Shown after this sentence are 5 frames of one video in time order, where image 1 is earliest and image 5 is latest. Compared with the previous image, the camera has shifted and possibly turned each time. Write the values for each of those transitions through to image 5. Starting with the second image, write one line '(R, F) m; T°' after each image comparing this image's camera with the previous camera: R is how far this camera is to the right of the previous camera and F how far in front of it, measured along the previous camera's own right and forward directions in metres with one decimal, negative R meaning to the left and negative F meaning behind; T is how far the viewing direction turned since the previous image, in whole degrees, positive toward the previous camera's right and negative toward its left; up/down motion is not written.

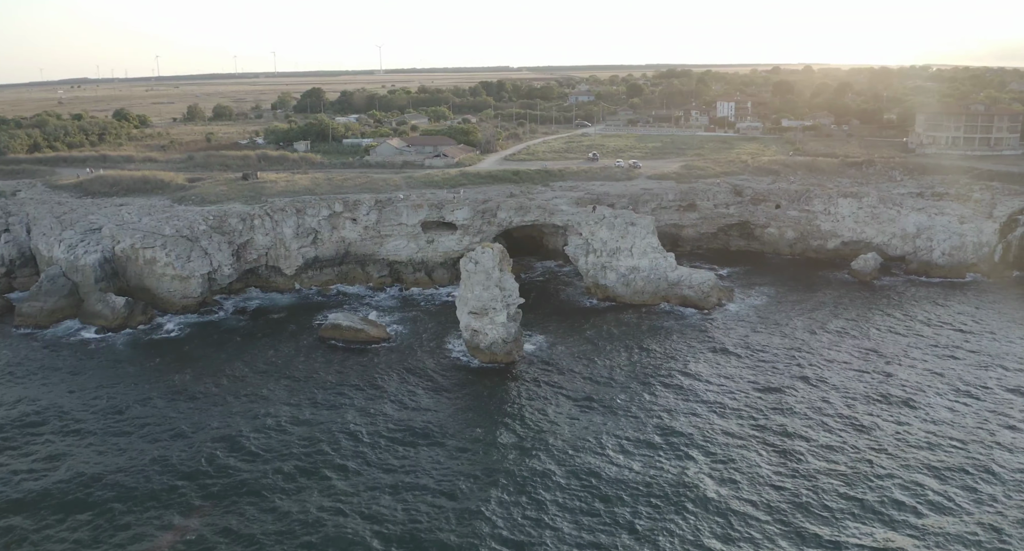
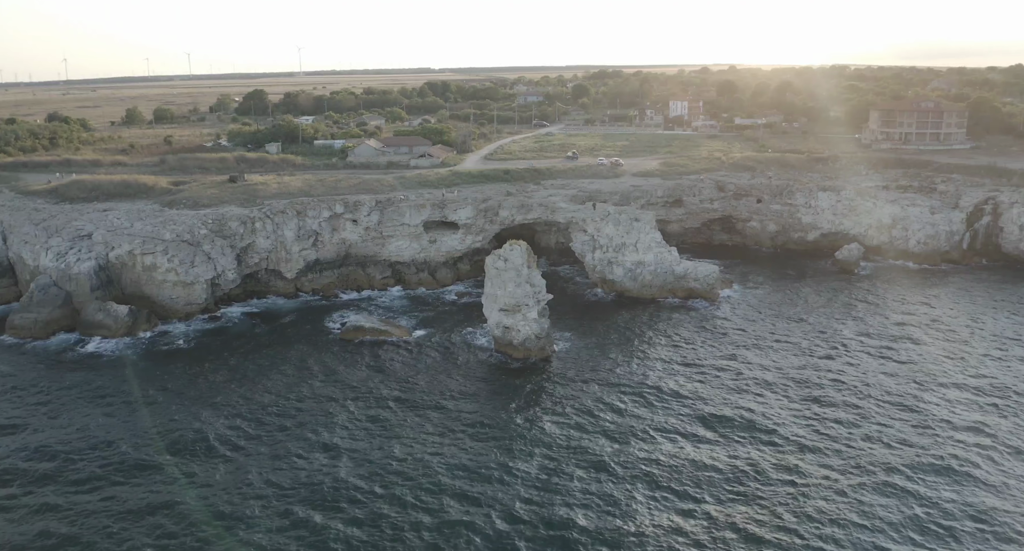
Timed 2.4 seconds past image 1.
(-3.6, +0.1) m; +5°
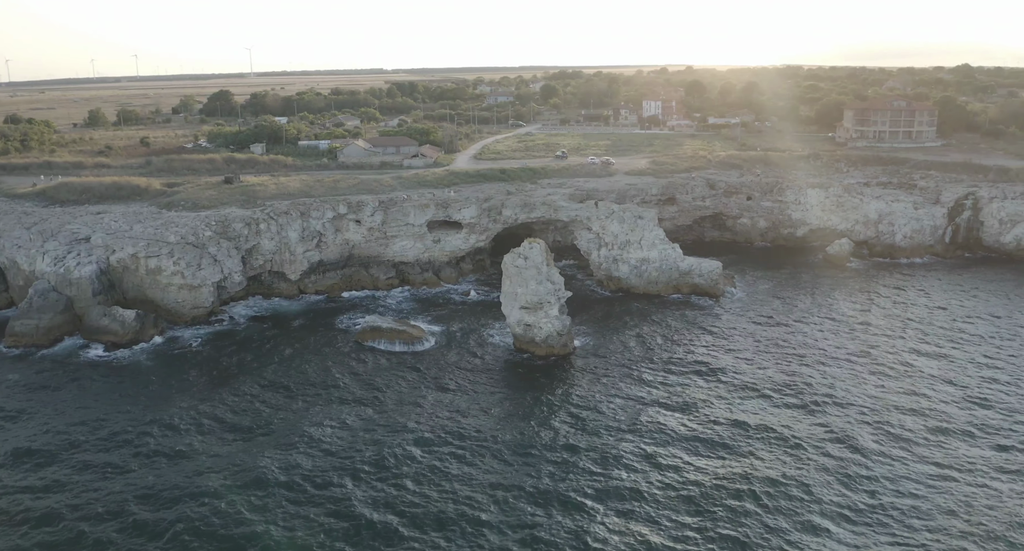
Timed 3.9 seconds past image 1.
(-2.3, 0.0) m; +3°
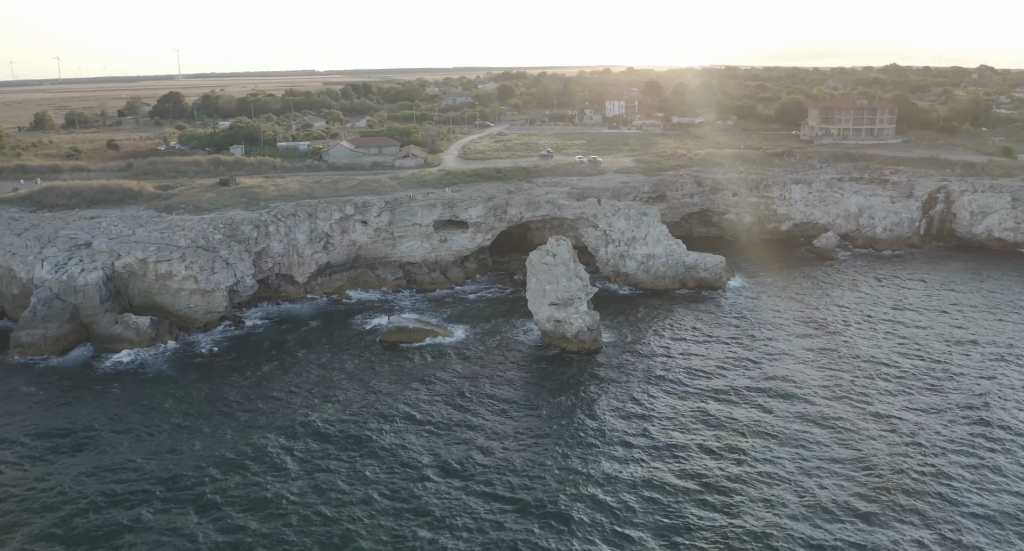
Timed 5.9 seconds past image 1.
(-3.3, -0.1) m; +4°
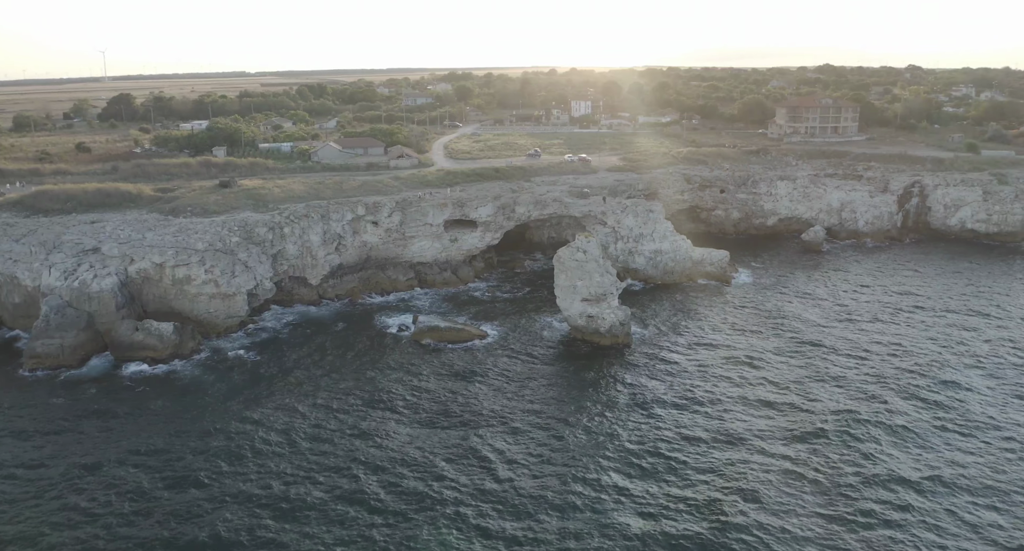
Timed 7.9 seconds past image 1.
(-3.4, -0.2) m; +4°
